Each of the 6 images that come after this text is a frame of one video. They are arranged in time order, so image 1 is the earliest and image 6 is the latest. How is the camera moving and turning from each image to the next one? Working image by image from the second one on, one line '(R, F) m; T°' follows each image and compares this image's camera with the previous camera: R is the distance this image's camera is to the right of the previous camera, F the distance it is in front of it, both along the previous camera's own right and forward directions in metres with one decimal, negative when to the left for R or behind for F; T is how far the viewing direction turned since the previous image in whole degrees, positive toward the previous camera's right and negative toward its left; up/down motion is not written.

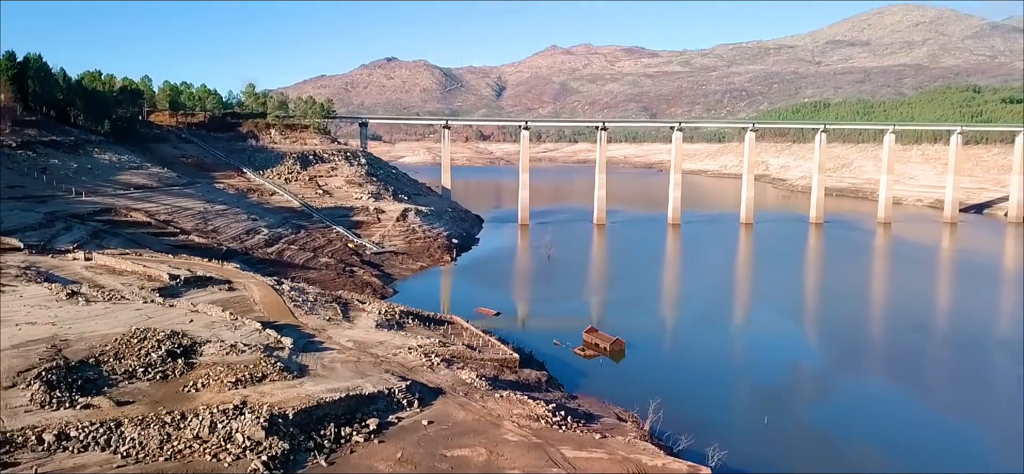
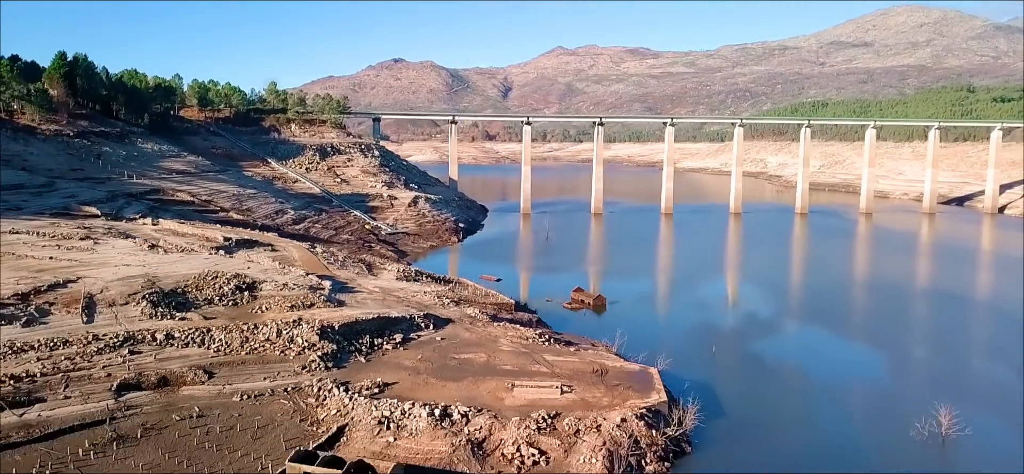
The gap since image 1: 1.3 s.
(+0.3, -4.0) m; 0°
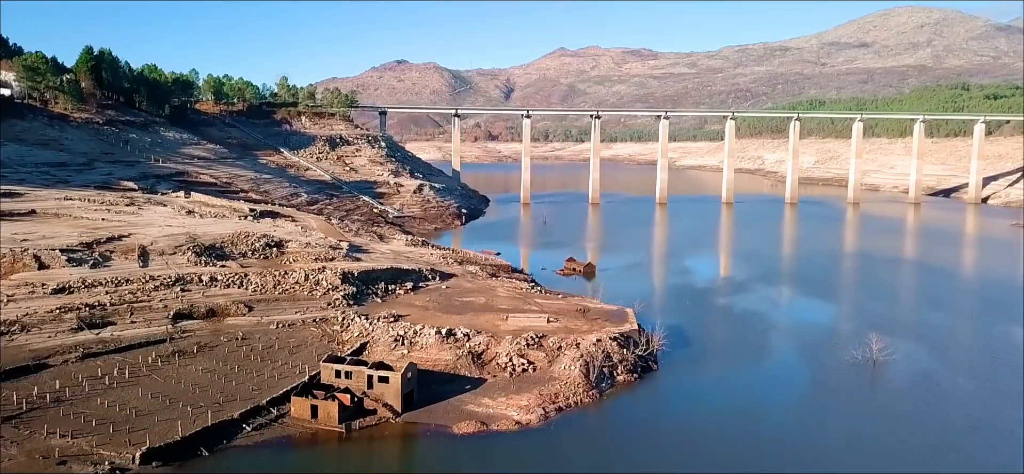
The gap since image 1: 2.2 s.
(+0.2, -2.6) m; 0°
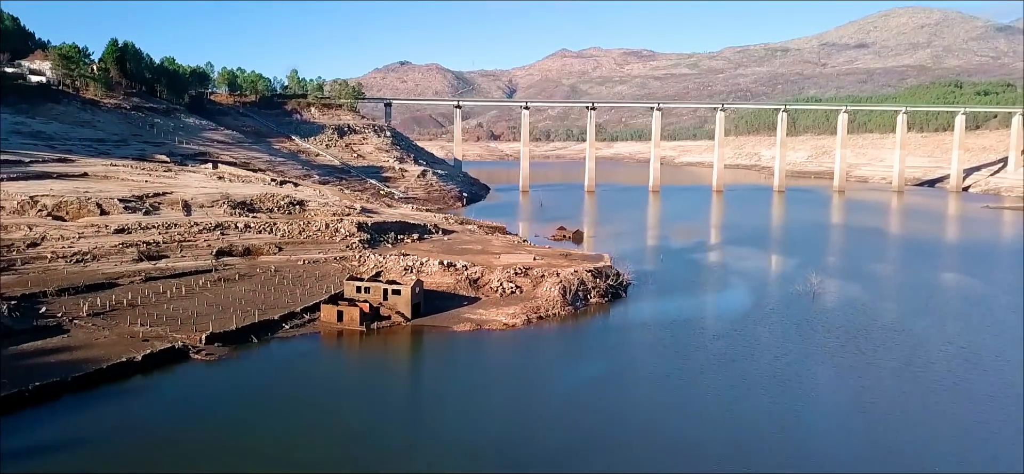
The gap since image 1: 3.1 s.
(+0.3, -3.0) m; 0°
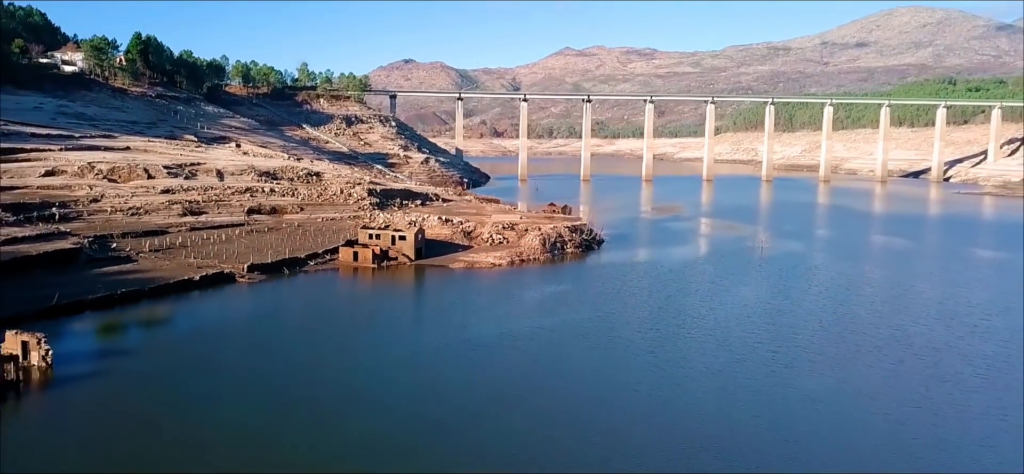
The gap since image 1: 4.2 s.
(+0.4, -3.2) m; 0°
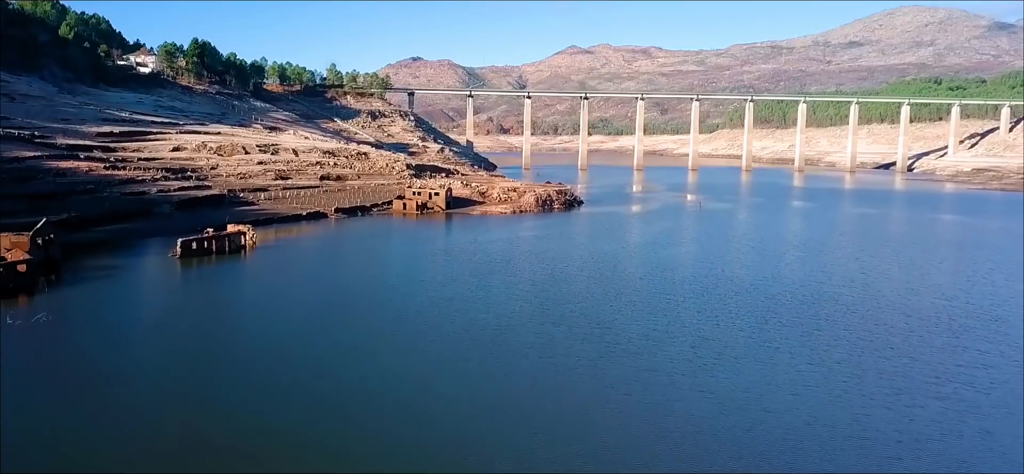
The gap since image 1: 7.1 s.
(+0.1, -8.1) m; 0°
